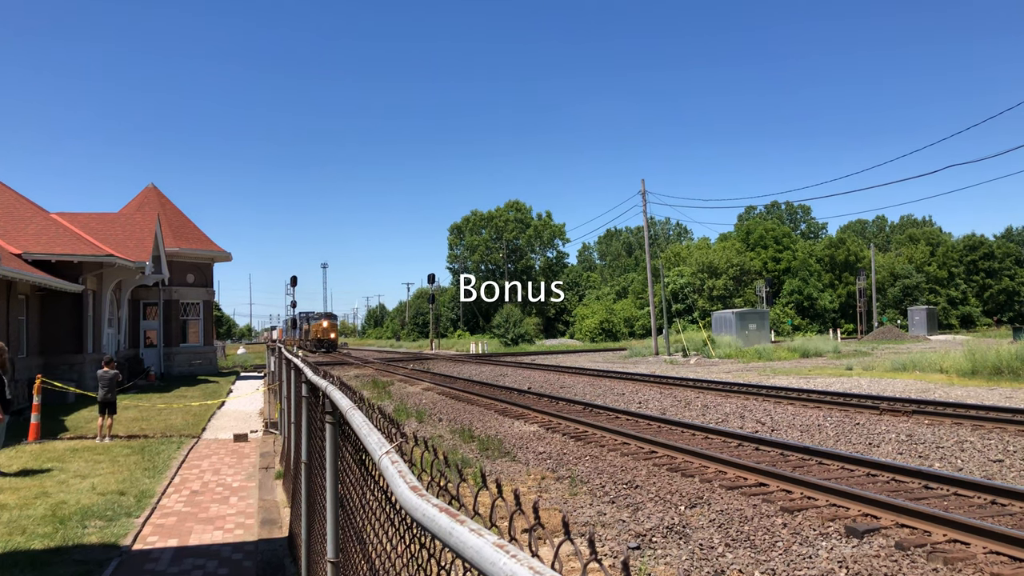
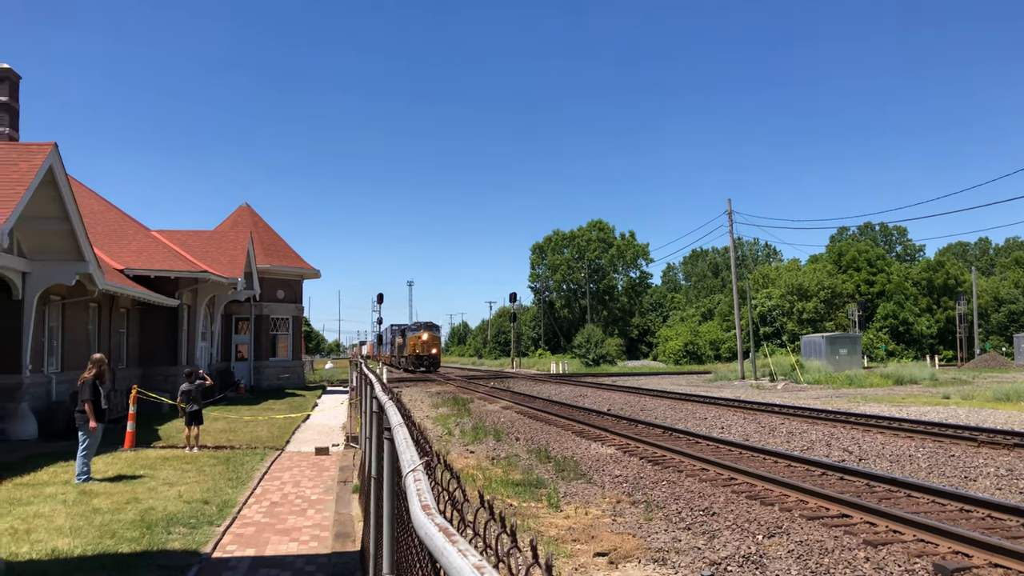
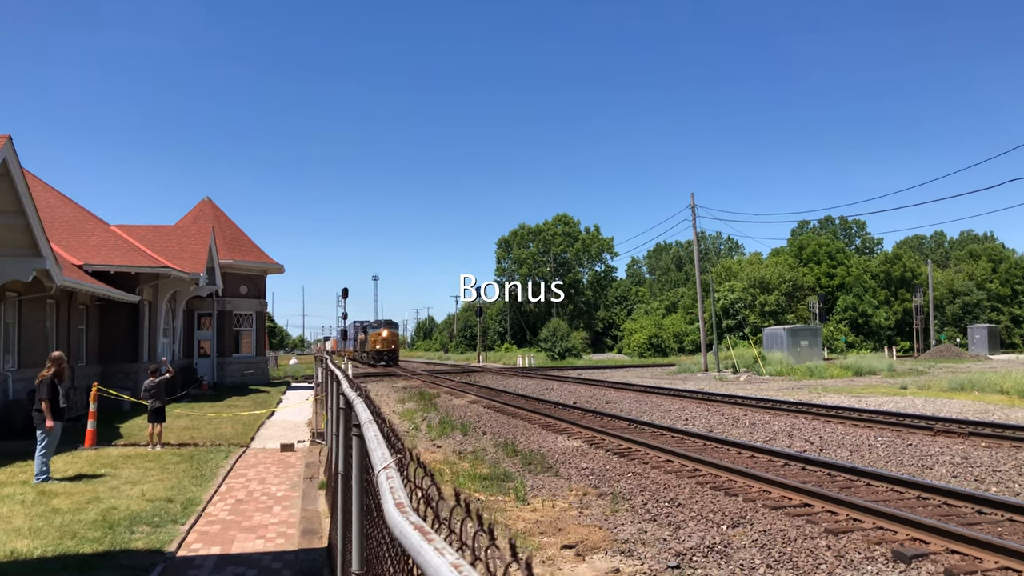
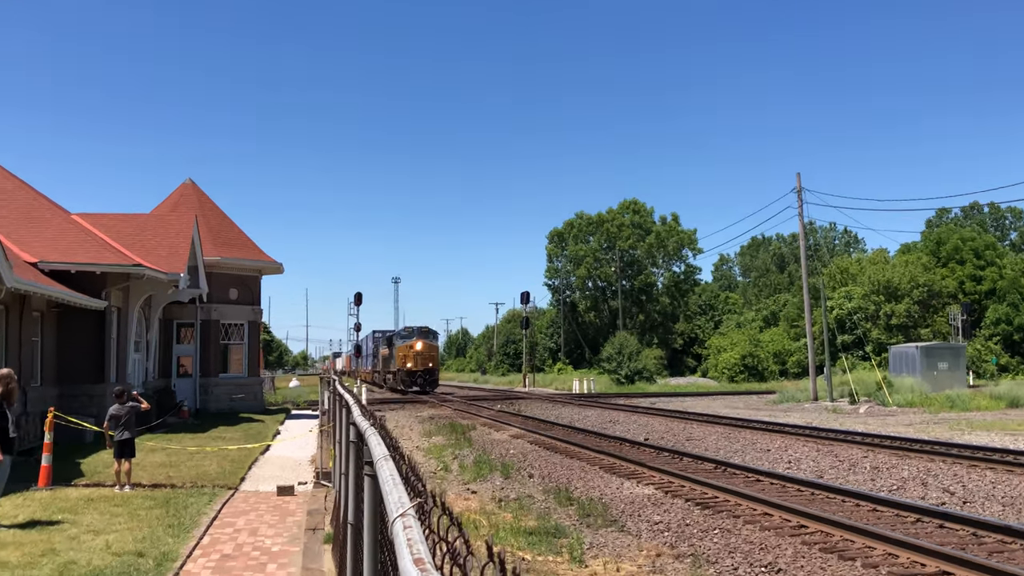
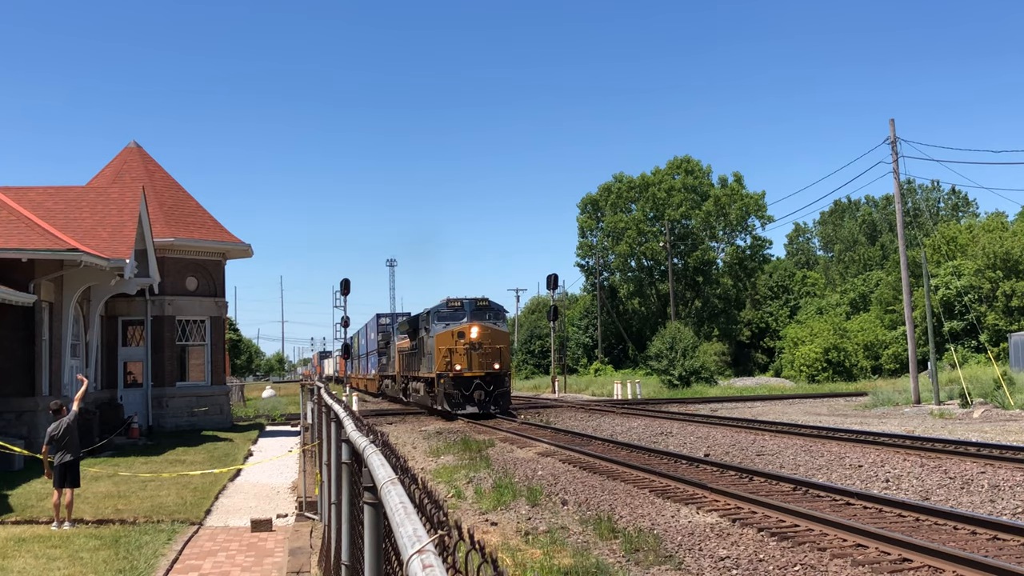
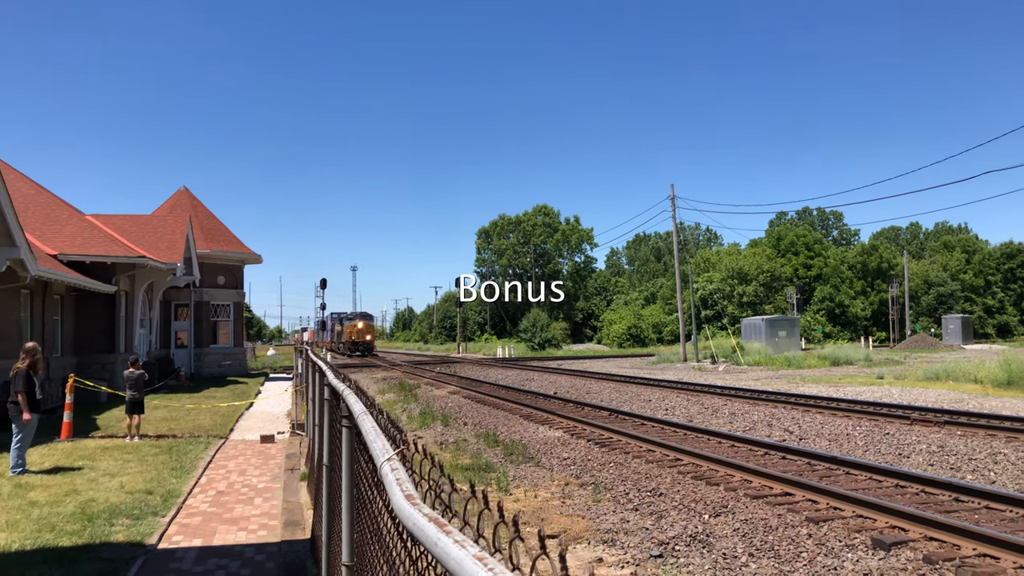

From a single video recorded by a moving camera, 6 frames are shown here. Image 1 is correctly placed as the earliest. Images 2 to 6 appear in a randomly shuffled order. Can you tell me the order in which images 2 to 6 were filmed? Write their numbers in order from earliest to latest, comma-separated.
6, 3, 2, 4, 5
